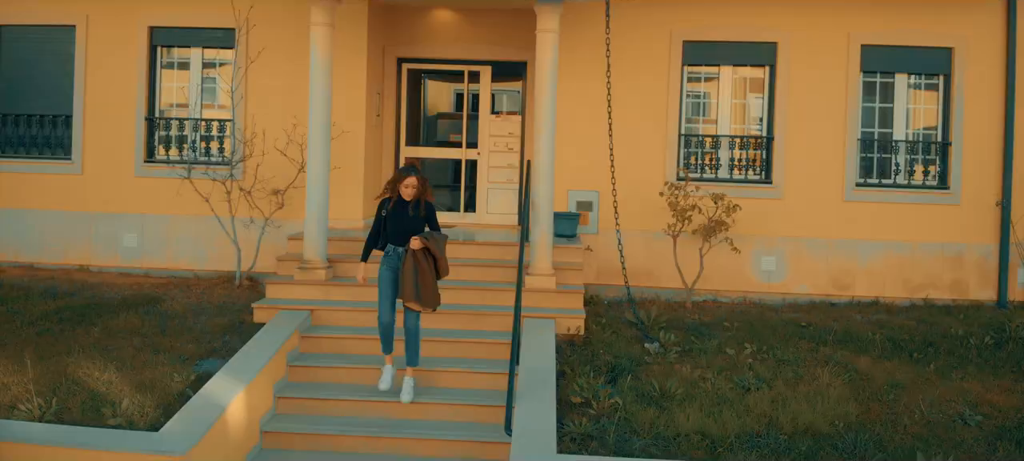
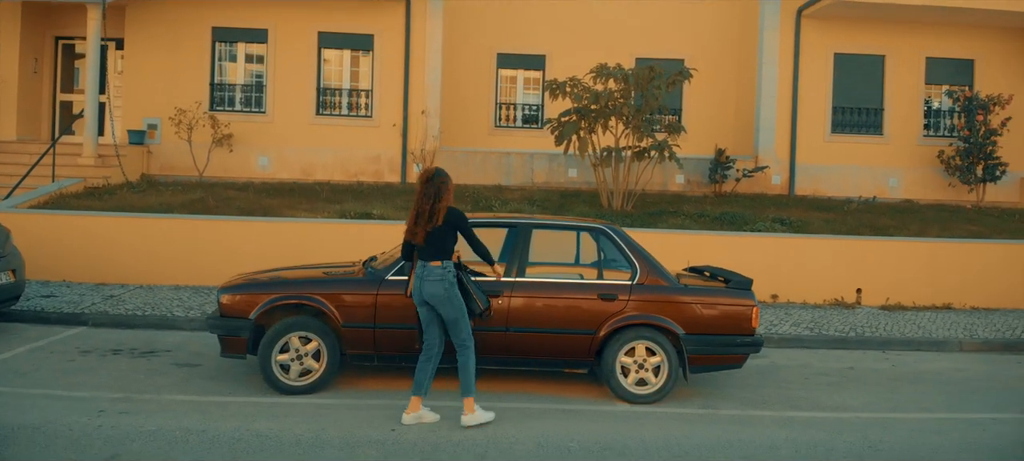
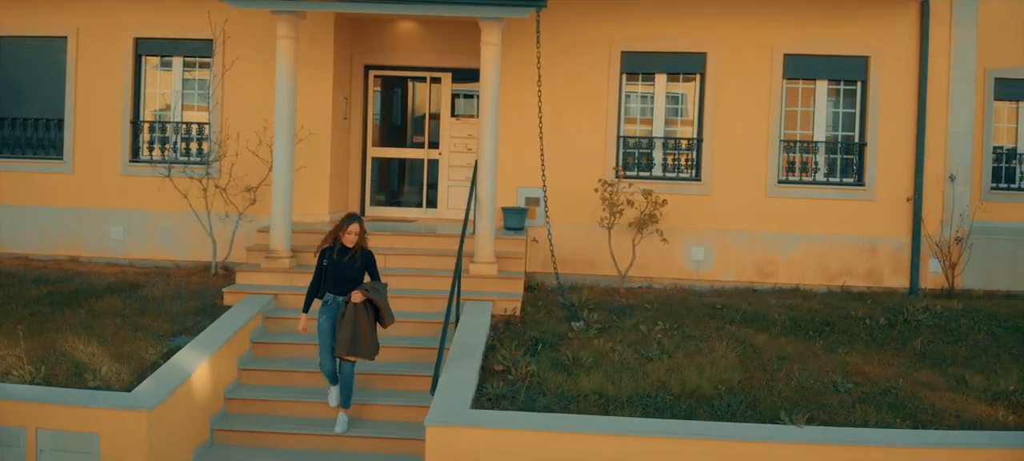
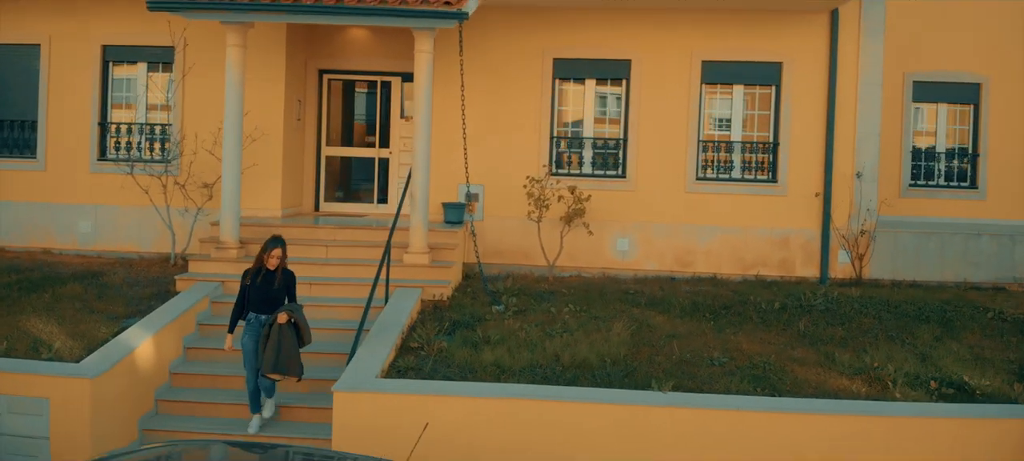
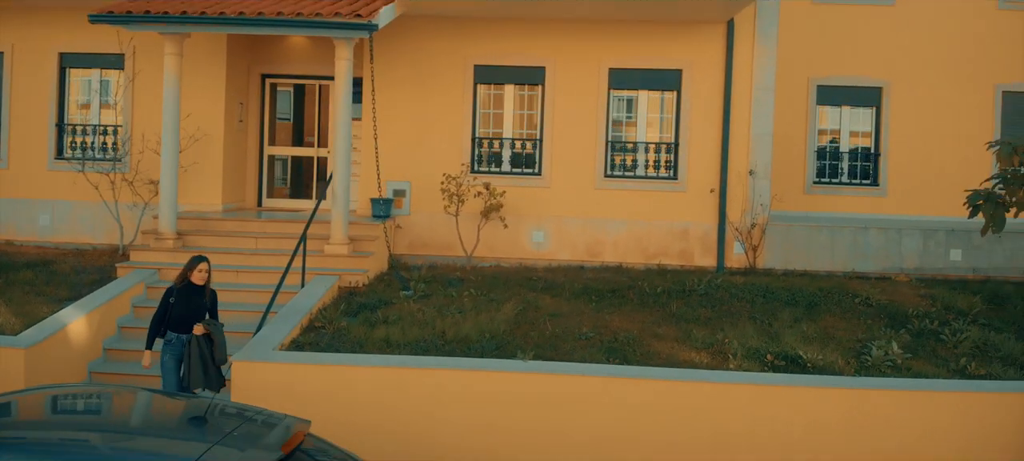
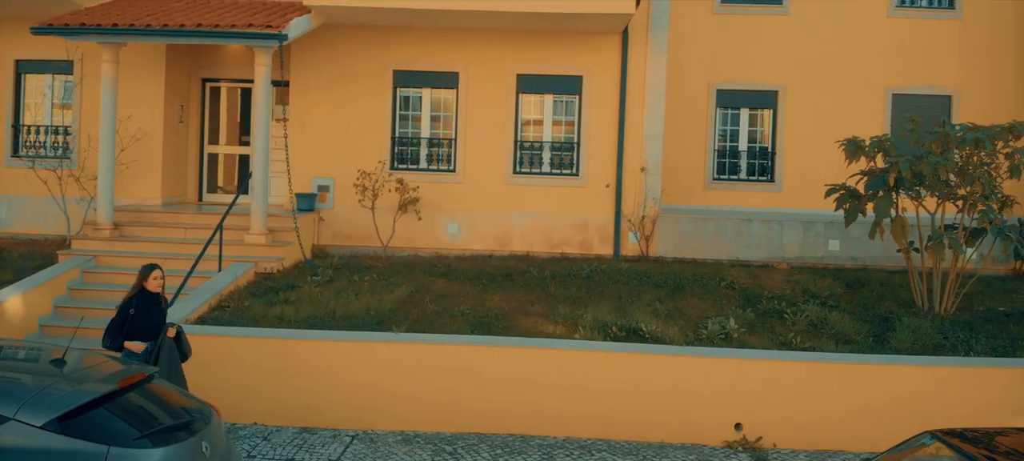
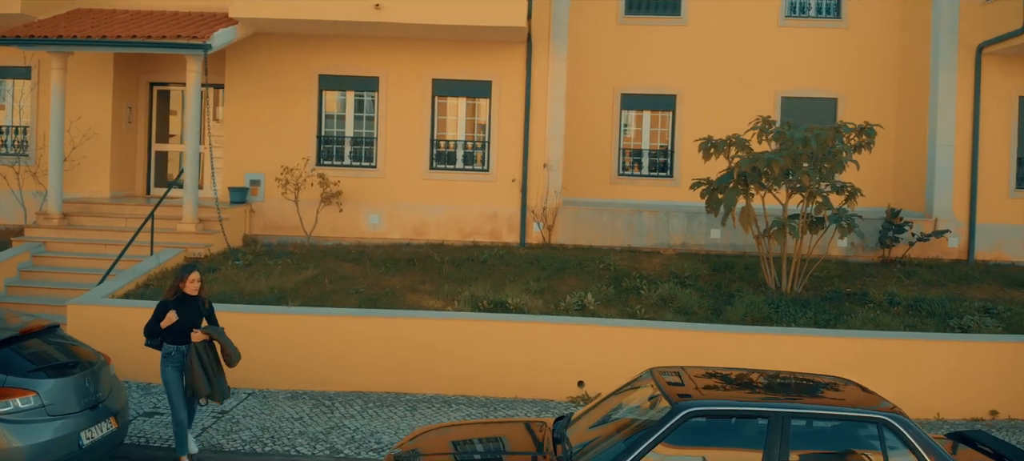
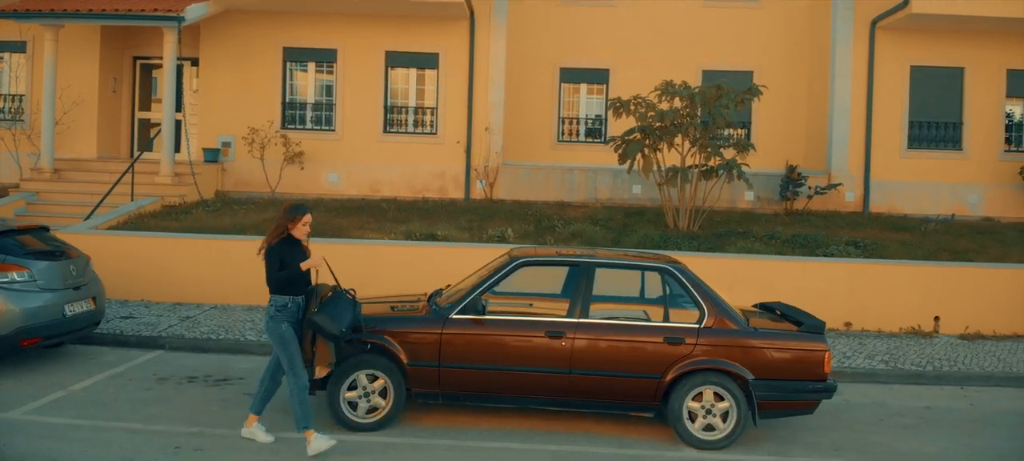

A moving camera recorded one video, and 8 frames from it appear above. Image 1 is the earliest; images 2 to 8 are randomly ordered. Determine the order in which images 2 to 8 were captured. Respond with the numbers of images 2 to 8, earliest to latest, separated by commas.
3, 4, 5, 6, 7, 8, 2
